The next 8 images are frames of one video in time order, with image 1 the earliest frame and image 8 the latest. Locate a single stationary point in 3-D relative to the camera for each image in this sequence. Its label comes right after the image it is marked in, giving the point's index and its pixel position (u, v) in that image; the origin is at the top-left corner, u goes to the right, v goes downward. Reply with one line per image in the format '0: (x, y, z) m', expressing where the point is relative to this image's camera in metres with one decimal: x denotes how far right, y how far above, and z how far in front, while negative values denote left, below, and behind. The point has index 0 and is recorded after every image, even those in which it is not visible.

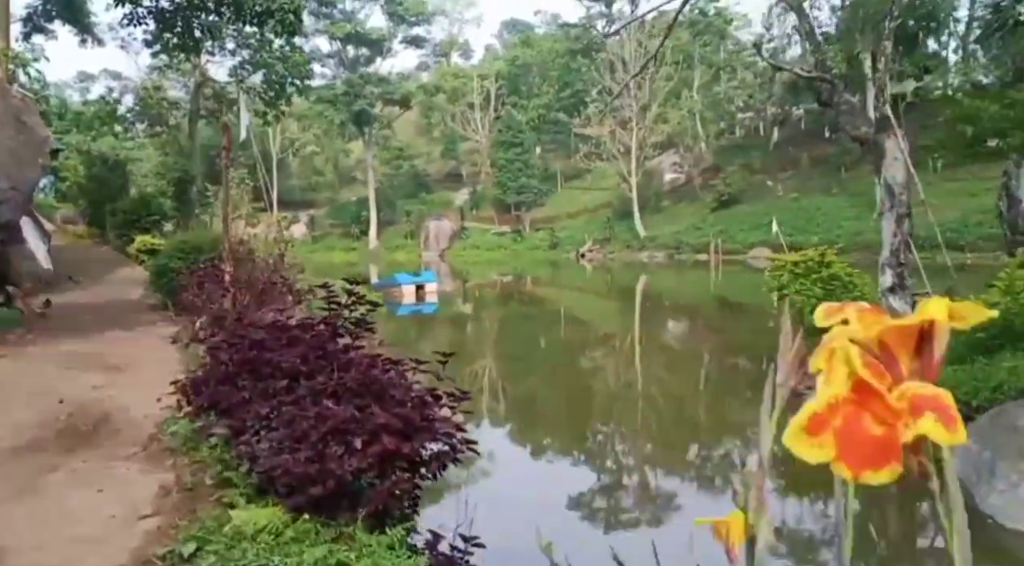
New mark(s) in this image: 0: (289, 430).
0: (-0.6, -0.4, +2.0) m
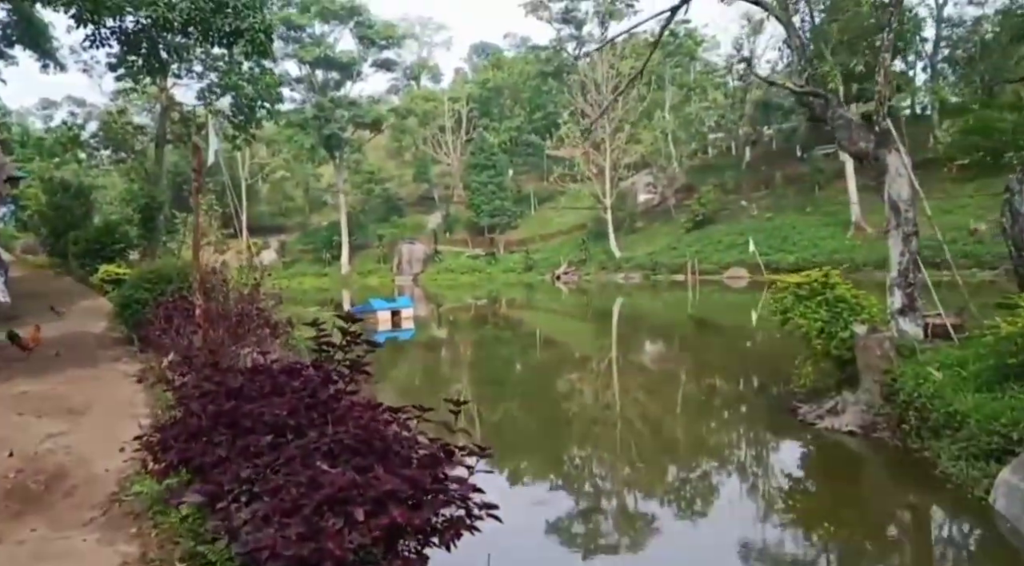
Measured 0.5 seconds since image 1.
0: (-0.5, -0.4, +1.7) m
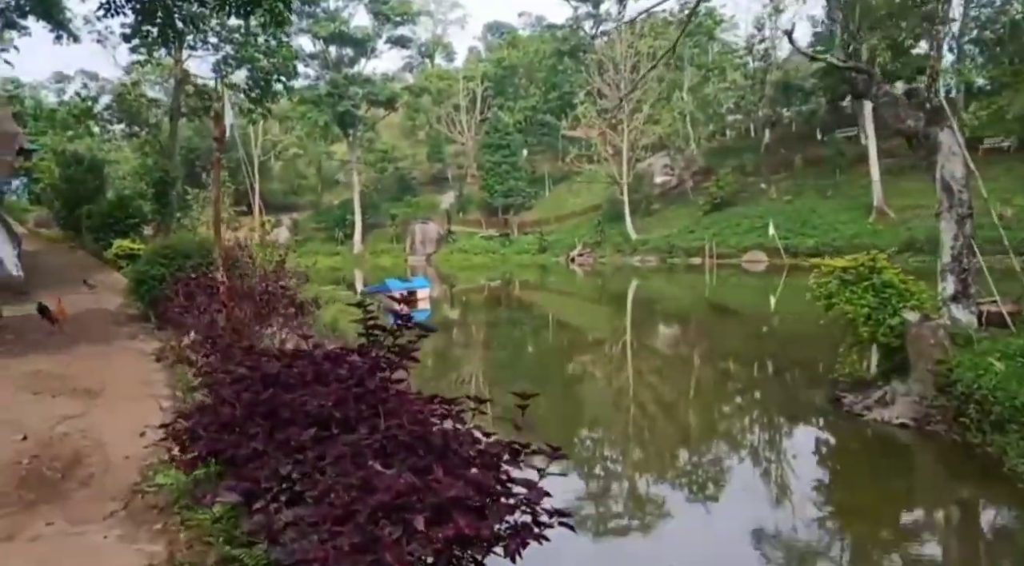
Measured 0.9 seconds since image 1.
0: (-0.4, -0.4, +1.5) m
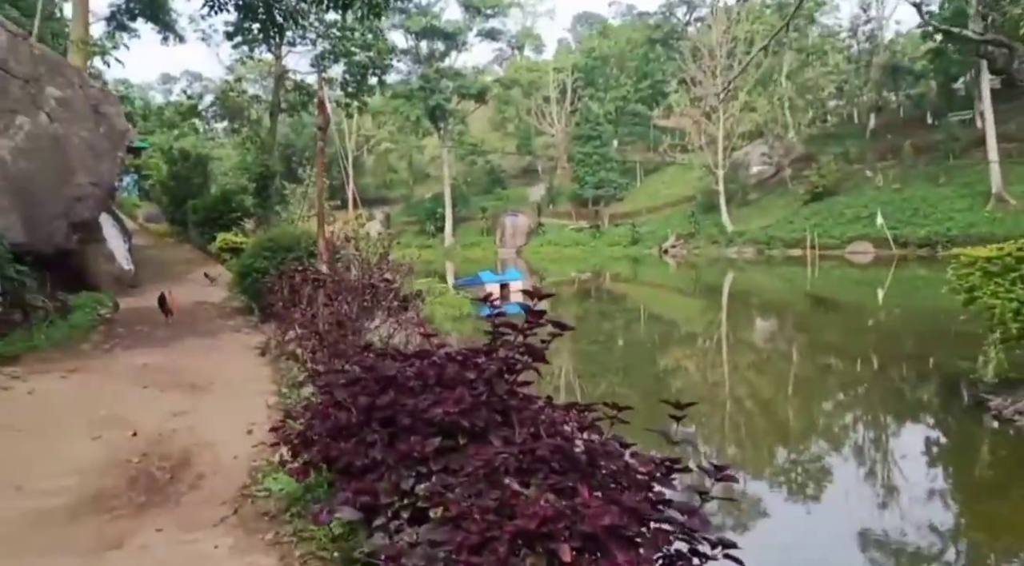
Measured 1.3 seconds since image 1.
0: (-0.1, -0.4, +1.3) m
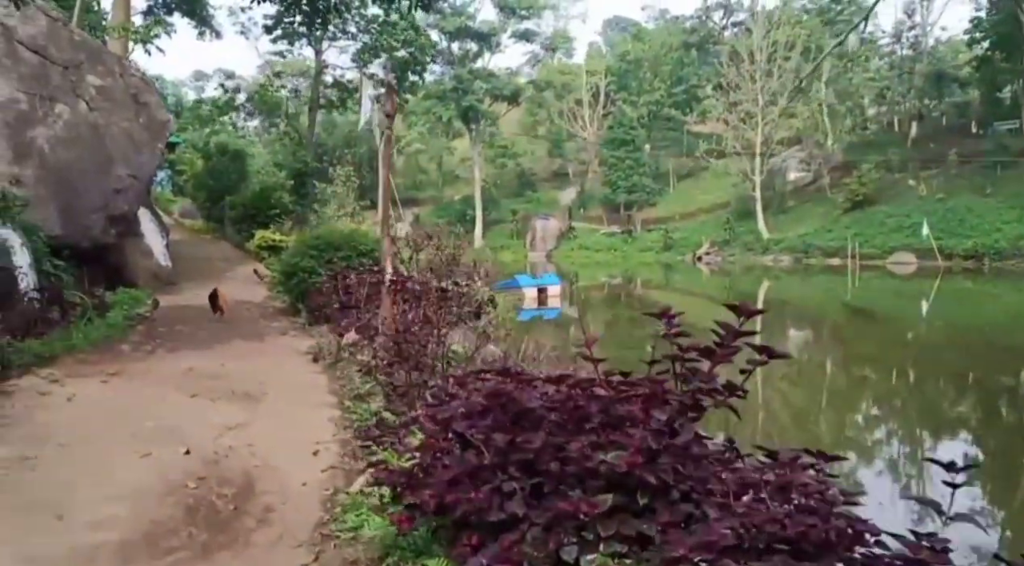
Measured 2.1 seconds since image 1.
0: (+0.2, -0.4, +0.9) m
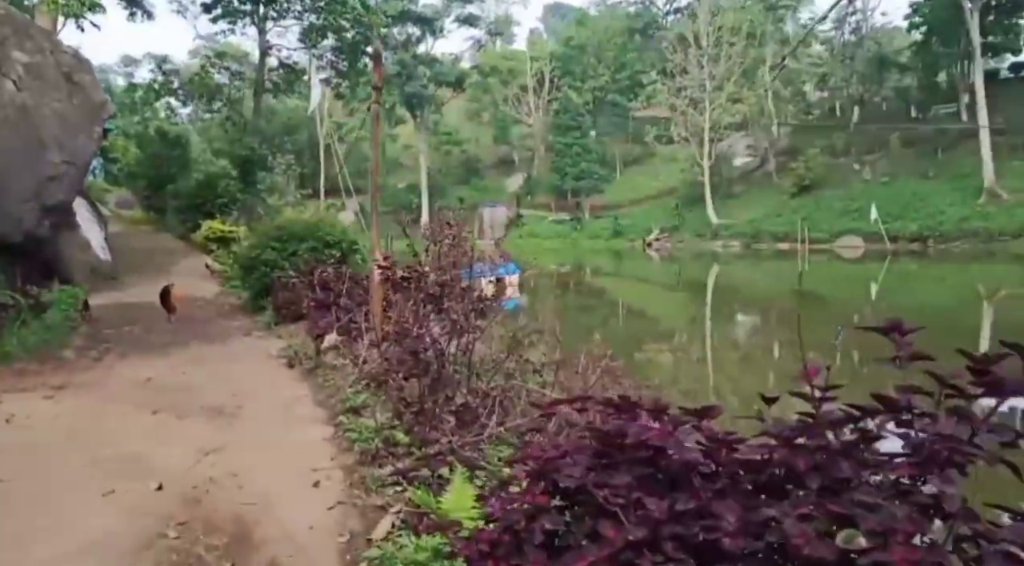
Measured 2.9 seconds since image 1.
0: (+0.3, -0.4, +0.6) m
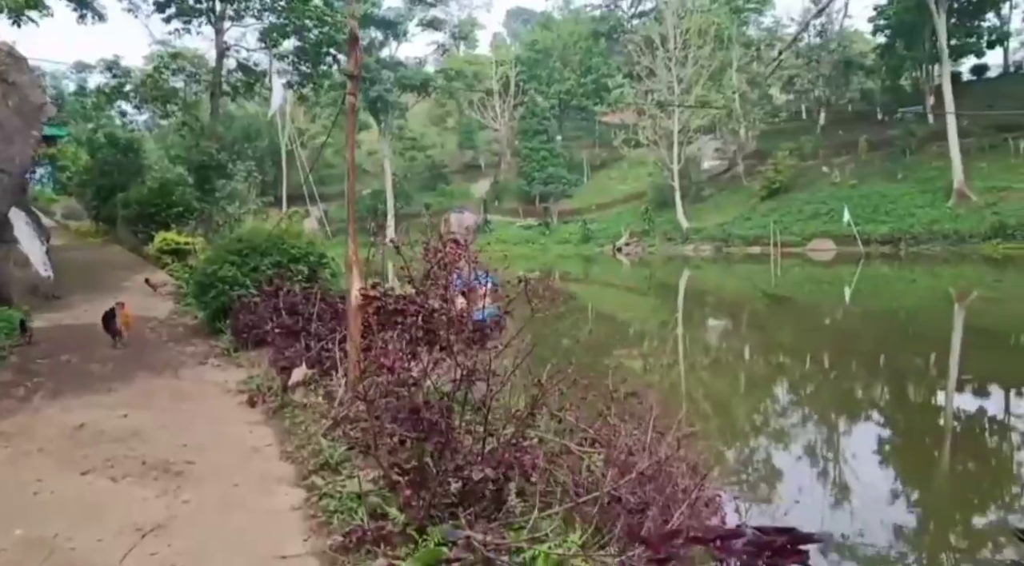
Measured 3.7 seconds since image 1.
0: (+0.5, -0.5, +0.2) m
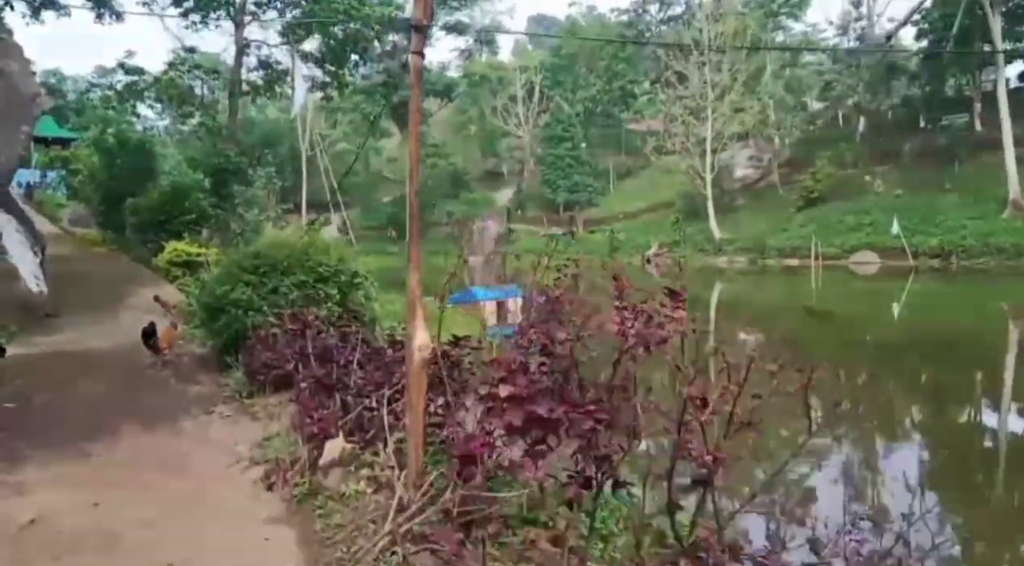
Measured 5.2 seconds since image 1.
0: (+0.7, -0.5, -0.6) m
